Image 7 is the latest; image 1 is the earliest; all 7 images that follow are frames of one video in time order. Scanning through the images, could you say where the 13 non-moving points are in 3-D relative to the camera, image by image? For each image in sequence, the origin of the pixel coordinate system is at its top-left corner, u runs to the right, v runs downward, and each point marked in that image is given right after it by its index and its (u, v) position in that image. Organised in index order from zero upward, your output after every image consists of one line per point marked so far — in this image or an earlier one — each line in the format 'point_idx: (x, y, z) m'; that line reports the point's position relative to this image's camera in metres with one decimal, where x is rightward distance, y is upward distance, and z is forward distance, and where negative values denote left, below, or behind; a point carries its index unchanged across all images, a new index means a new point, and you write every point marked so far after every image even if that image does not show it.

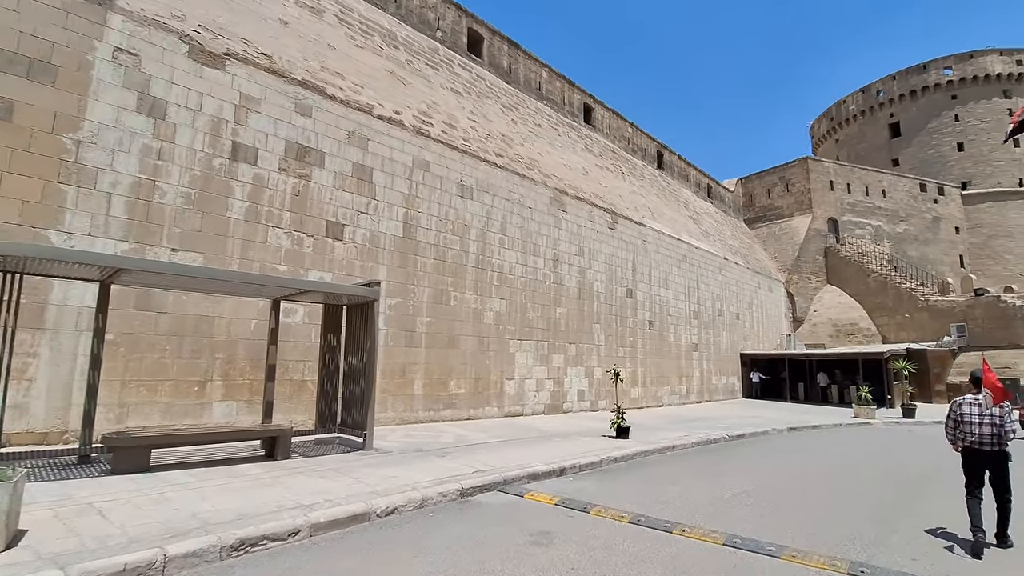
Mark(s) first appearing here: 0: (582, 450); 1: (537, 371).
0: (+1.2, -2.8, +8.8) m
1: (+0.7, -2.2, +13.9) m
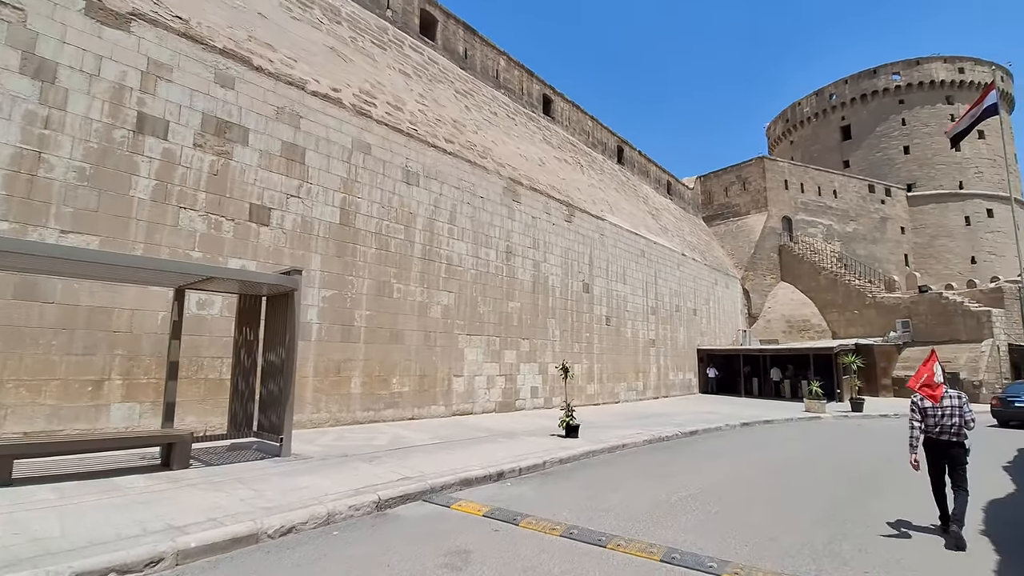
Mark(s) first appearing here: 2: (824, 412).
0: (+0.2, -2.6, +8.3) m
1: (-0.6, -2.1, +13.3) m
2: (+10.2, -4.0, +16.8) m
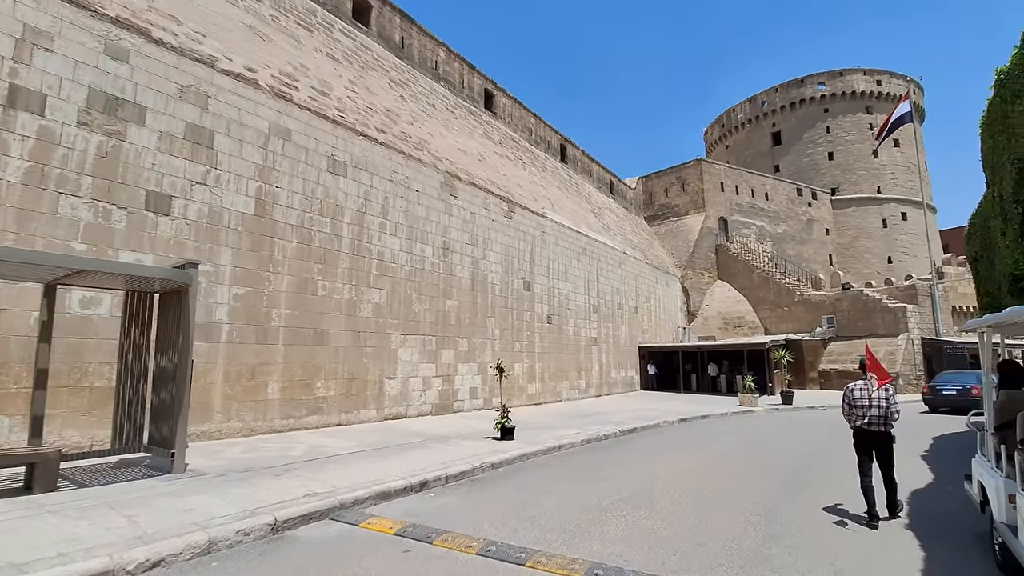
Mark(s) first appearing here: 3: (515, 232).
0: (-0.8, -2.6, +7.8) m
1: (-2.2, -2.0, +12.7) m
2: (+8.2, -3.9, +17.3) m
3: (+0.1, +1.8, +16.8) m
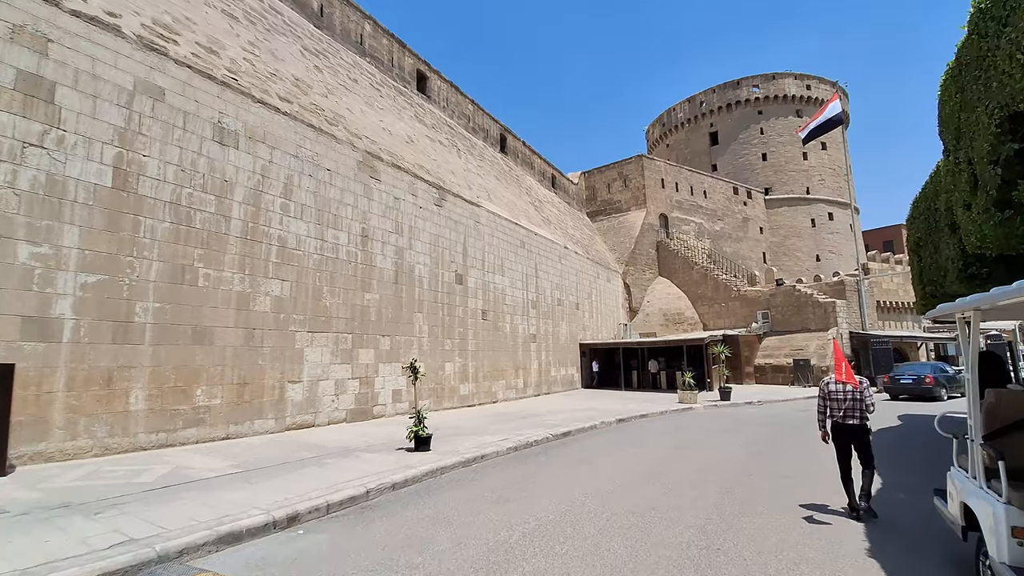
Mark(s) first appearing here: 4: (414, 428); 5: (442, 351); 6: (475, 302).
0: (-2.0, -2.4, +6.5) m
1: (-3.9, -1.8, +11.3) m
2: (+6.0, -3.7, +16.9) m
3: (-2.0, +2.0, +15.5) m
4: (-1.5, -2.2, +8.1) m
5: (-2.0, -1.8, +14.6) m
6: (-1.2, -0.4, +16.5) m
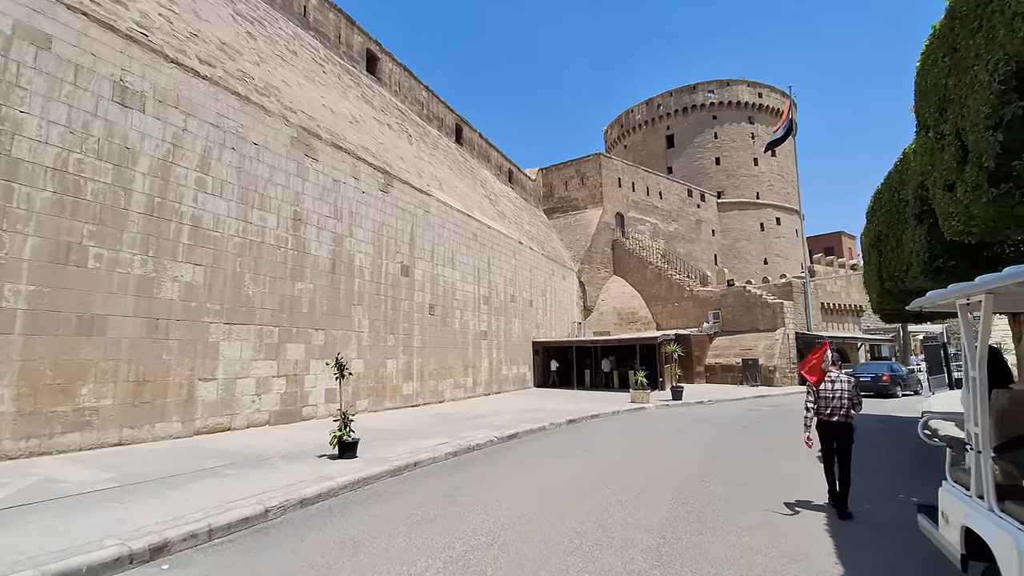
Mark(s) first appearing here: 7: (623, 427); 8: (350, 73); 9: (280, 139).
0: (-2.8, -2.2, +5.6) m
1: (-5.0, -1.6, +10.2) m
2: (+4.4, -3.6, +16.5) m
3: (-3.4, +2.2, +14.5) m
4: (-2.4, -2.0, +7.2) m
5: (-3.4, -1.6, +13.6) m
6: (-2.7, -0.2, +15.5) m
7: (+2.6, -3.2, +12.0) m
8: (-5.5, +7.2, +17.3) m
9: (-5.1, +3.2, +11.2) m
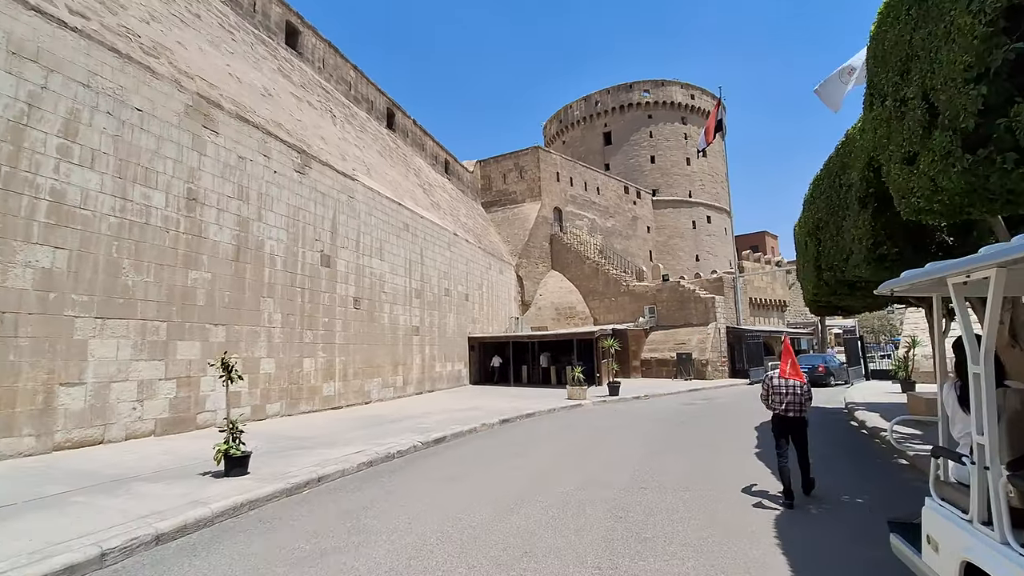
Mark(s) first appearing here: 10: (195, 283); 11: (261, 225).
0: (-3.5, -2.0, +4.4) m
1: (-6.3, -1.4, +8.7) m
2: (+2.3, -3.4, +16.1) m
3: (-5.2, +2.5, +13.2) m
4: (-3.4, -1.8, +6.1) m
5: (-5.1, -1.4, +12.4) m
6: (-4.6, 0.0, +14.3) m
7: (+1.0, -3.0, +11.4) m
8: (-7.5, +7.5, +15.7) m
9: (-6.4, +3.4, +9.7) m
10: (-6.0, +0.1, +9.8) m
11: (-5.6, +1.4, +11.5) m
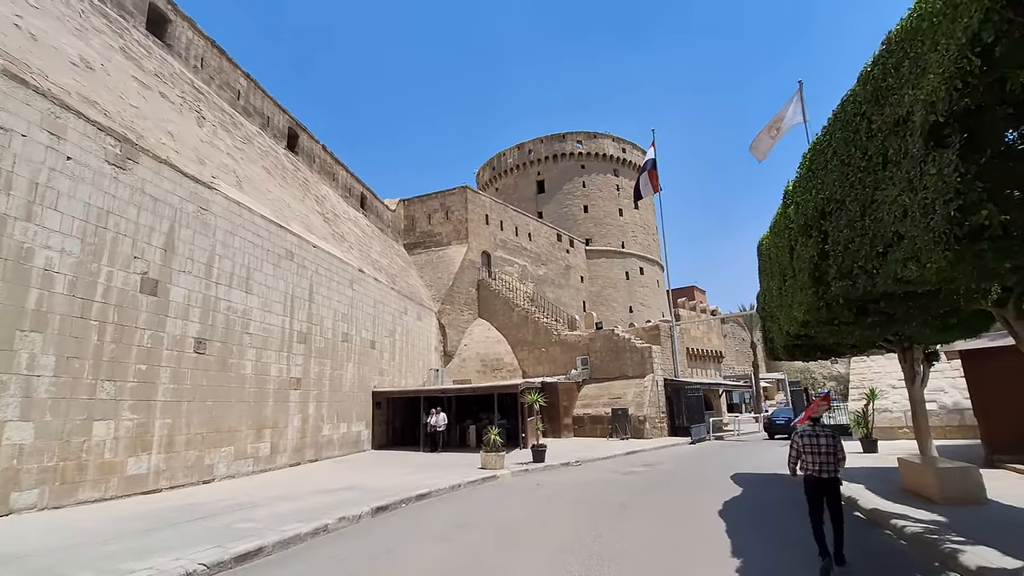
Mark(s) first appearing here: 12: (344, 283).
0: (-4.6, -1.8, +0.9) m
1: (-7.8, -1.5, +4.9) m
2: (-0.2, -4.5, +13.0) m
3: (-7.2, +1.8, +9.9) m
4: (-4.6, -1.8, +2.6) m
5: (-7.1, -1.9, +8.6) m
6: (-6.8, -0.8, +10.8) m
7: (-0.9, -3.6, +8.2) m
8: (-9.8, +6.6, +12.6) m
9: (-8.0, +3.2, +6.3) m
10: (-7.7, -0.2, +6.2) m
11: (-7.4, +0.9, +8.0) m
12: (-5.8, +0.2, +17.9) m
